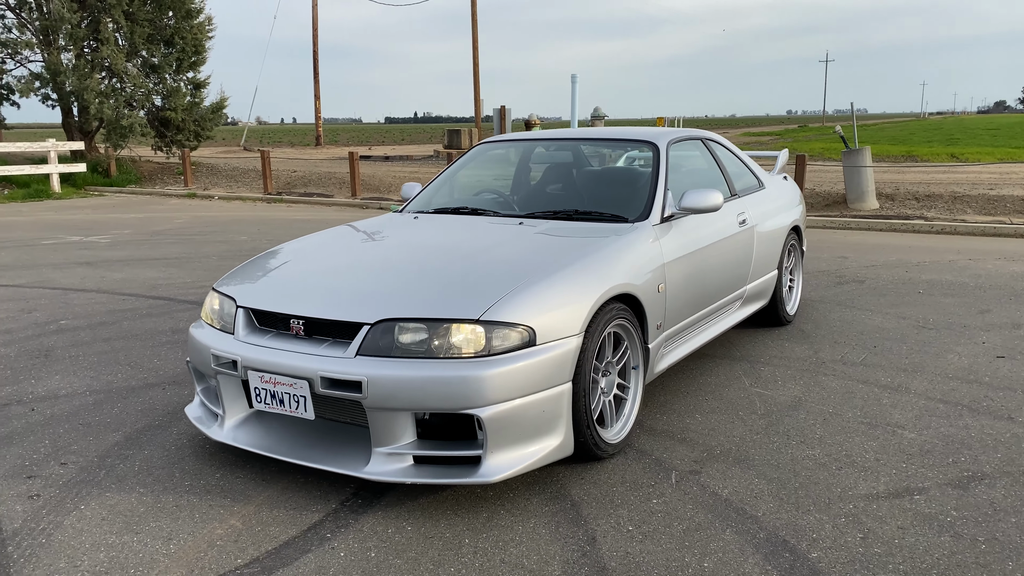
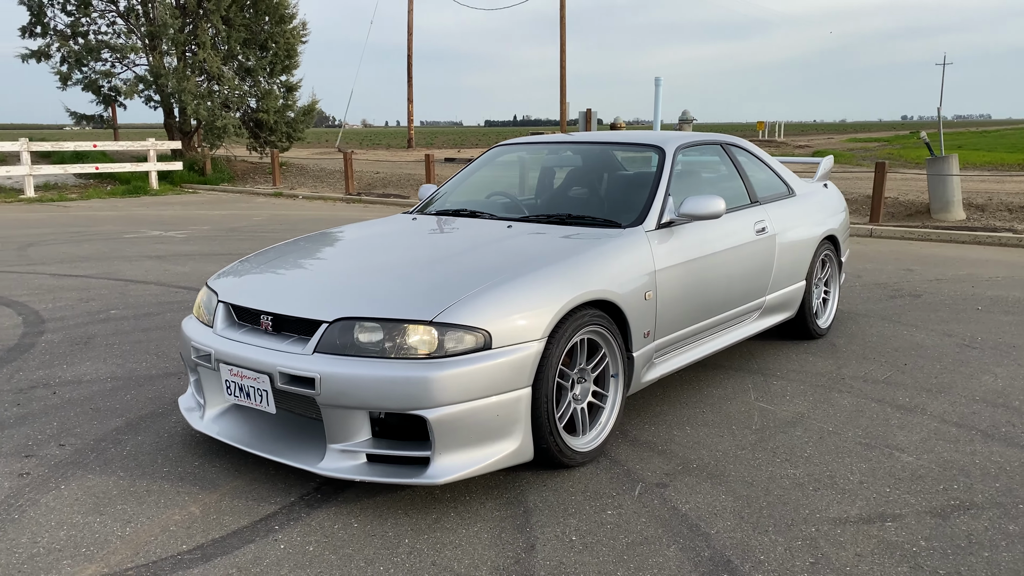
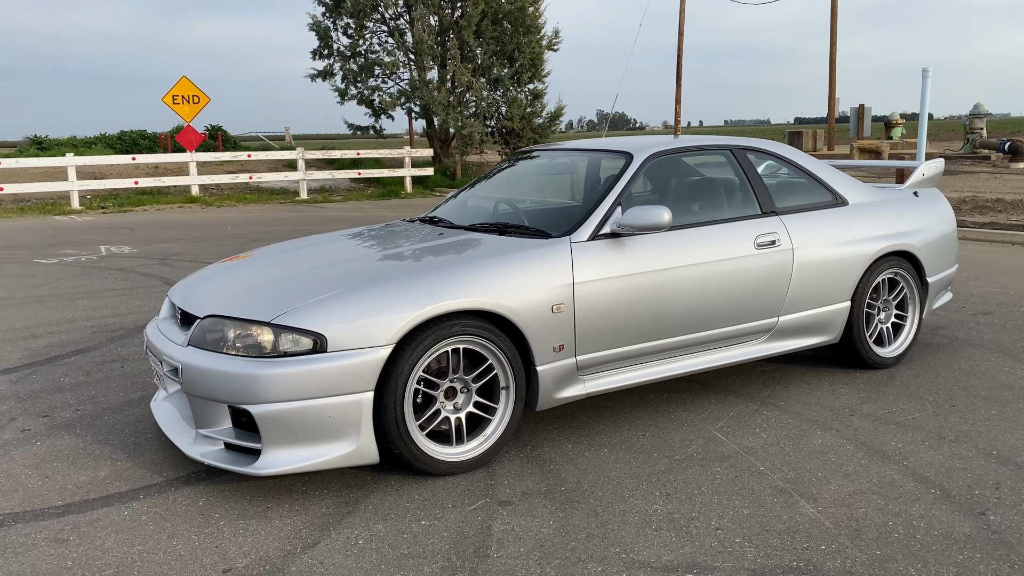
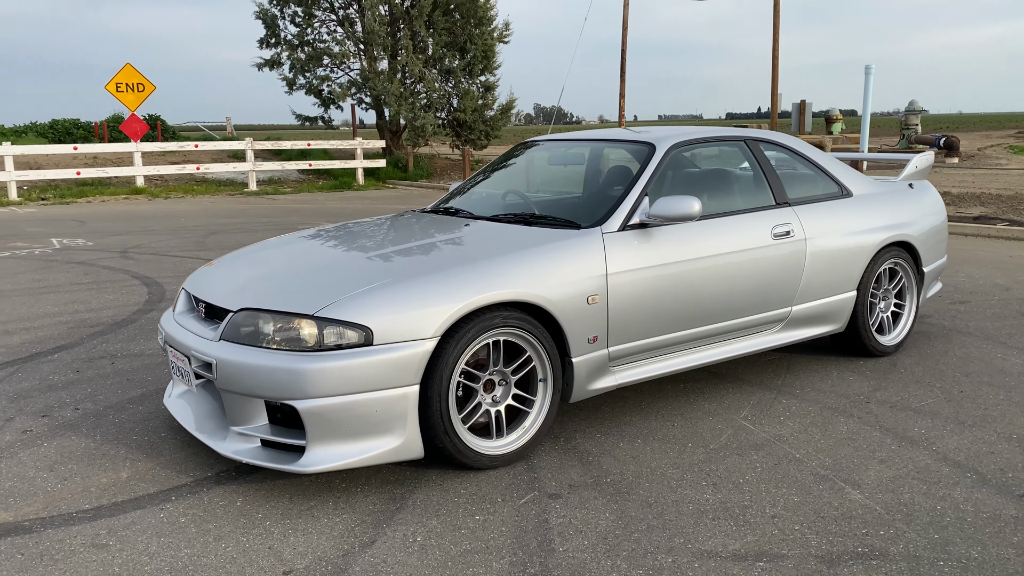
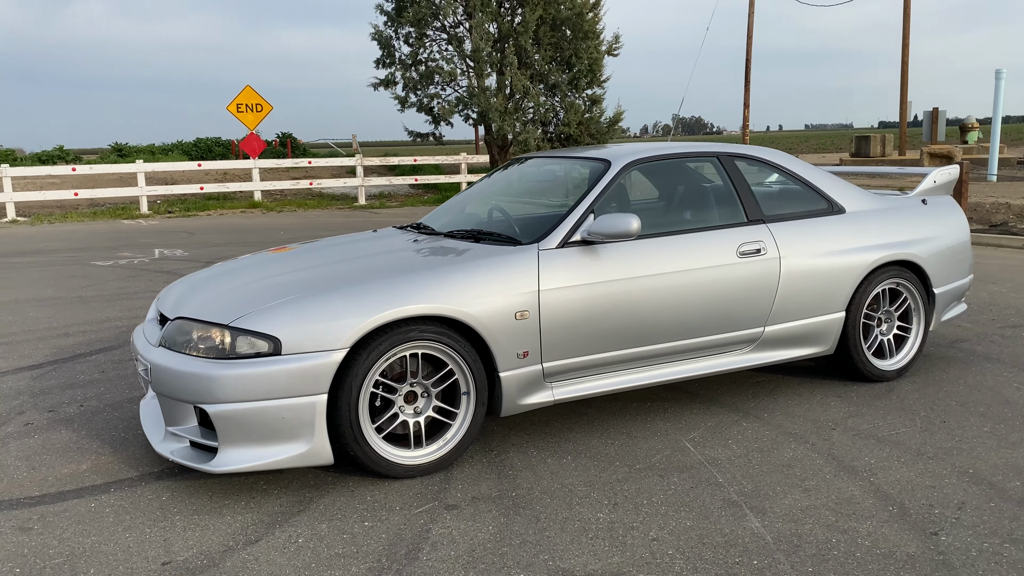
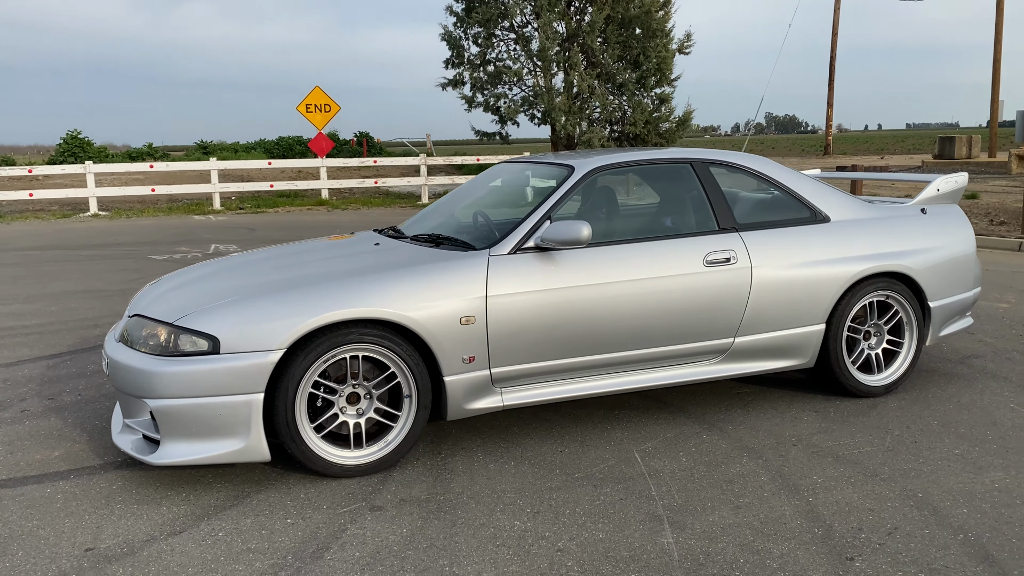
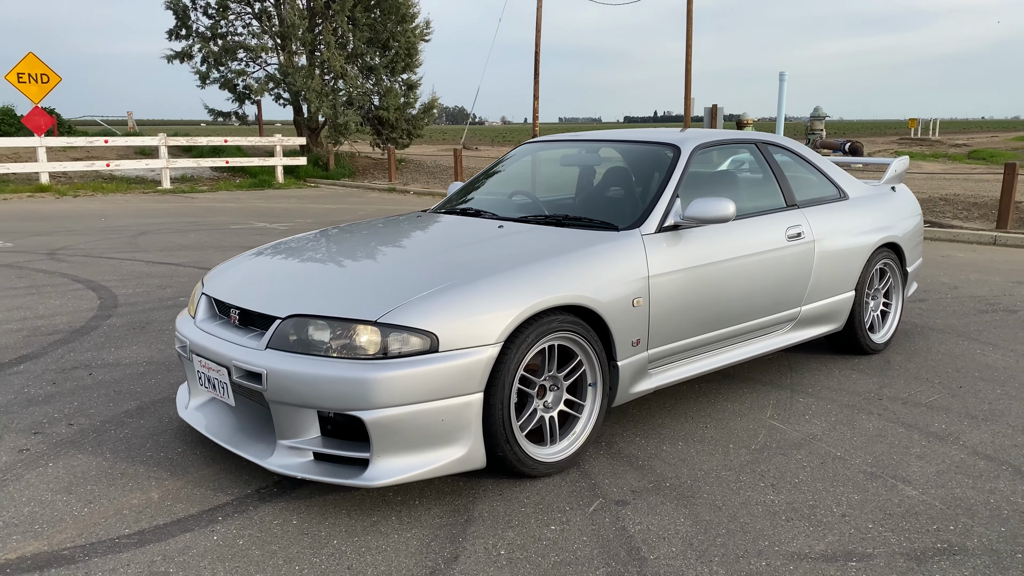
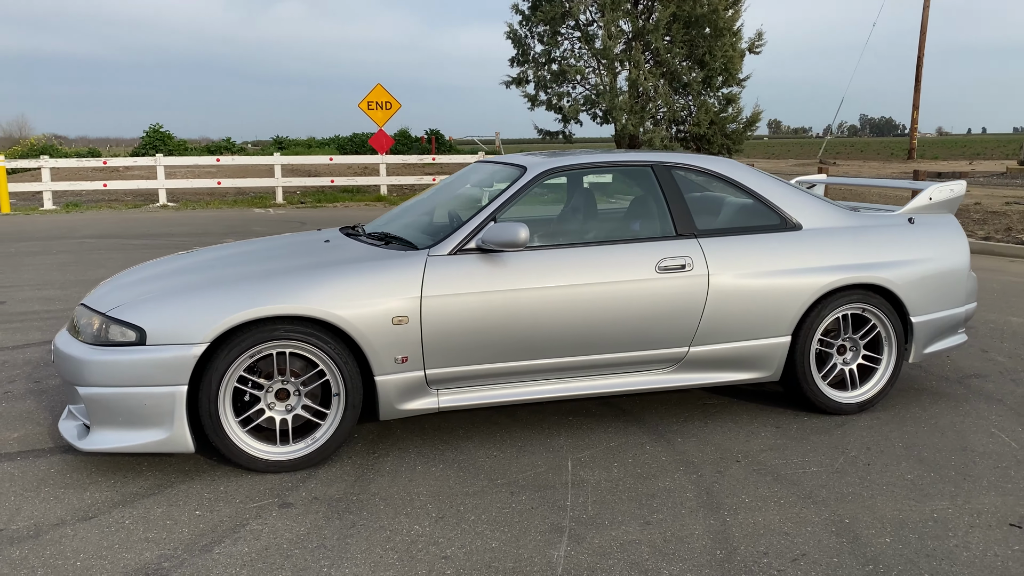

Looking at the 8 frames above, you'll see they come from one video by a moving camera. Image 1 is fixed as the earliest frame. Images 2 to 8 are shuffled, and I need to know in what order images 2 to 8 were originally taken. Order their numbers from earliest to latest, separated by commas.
2, 7, 4, 3, 5, 6, 8
